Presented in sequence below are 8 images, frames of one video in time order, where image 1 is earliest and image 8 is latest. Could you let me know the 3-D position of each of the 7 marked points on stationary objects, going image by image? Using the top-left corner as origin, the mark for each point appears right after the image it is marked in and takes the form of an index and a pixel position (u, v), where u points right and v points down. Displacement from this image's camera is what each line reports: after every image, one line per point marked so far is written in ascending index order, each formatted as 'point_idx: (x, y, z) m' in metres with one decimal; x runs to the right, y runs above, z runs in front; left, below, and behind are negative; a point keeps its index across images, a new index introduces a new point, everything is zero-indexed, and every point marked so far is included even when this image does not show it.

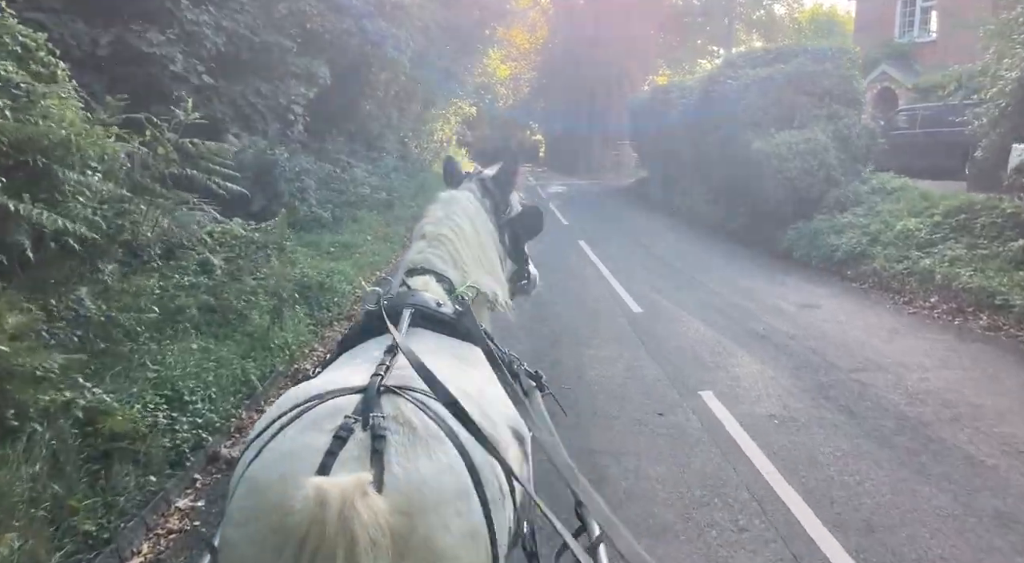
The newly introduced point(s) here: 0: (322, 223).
0: (-3.5, +1.0, +14.0) m
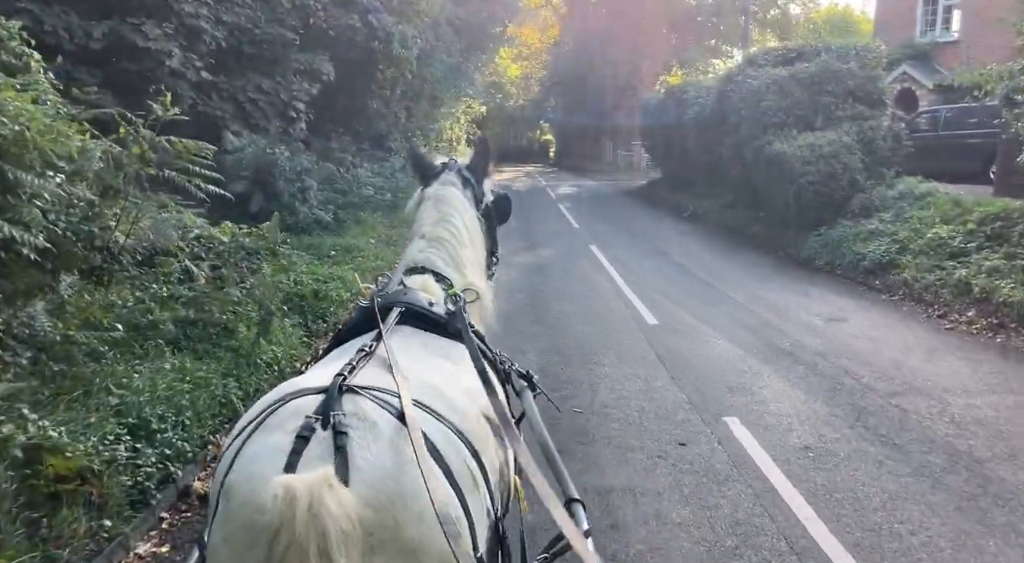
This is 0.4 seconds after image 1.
0: (-3.3, +1.0, +13.5) m
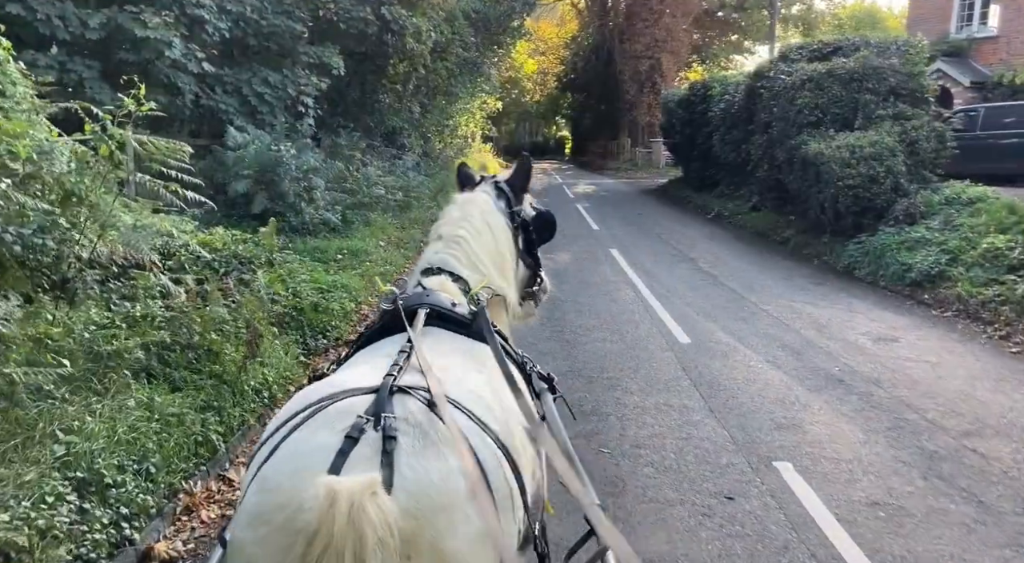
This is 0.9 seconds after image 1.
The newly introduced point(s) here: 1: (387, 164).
0: (-3.0, +0.9, +12.8) m
1: (-2.8, +2.6, +17.2) m
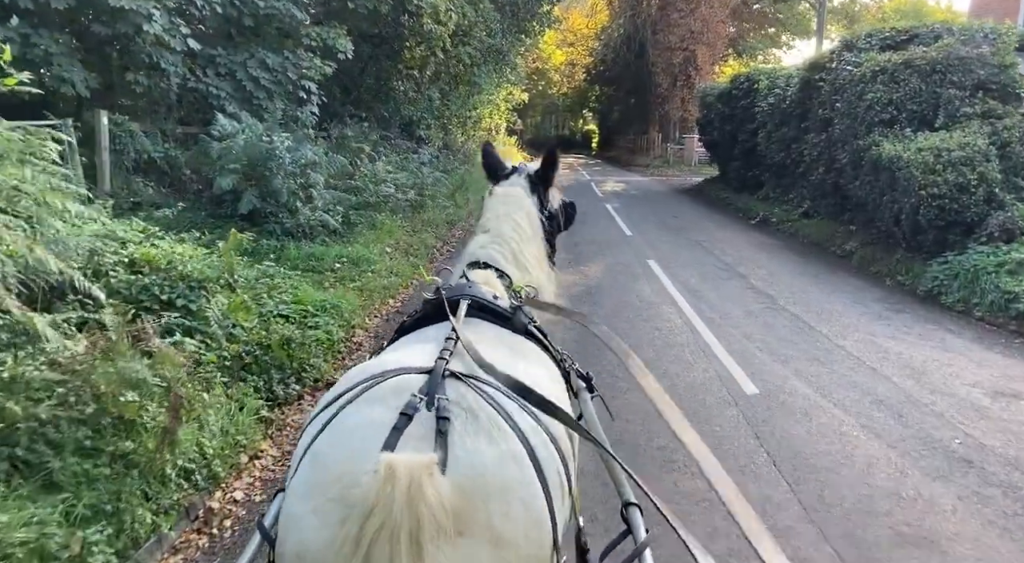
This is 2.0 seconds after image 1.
0: (-2.6, +0.8, +11.3) m
1: (-2.3, +2.5, +15.7) m
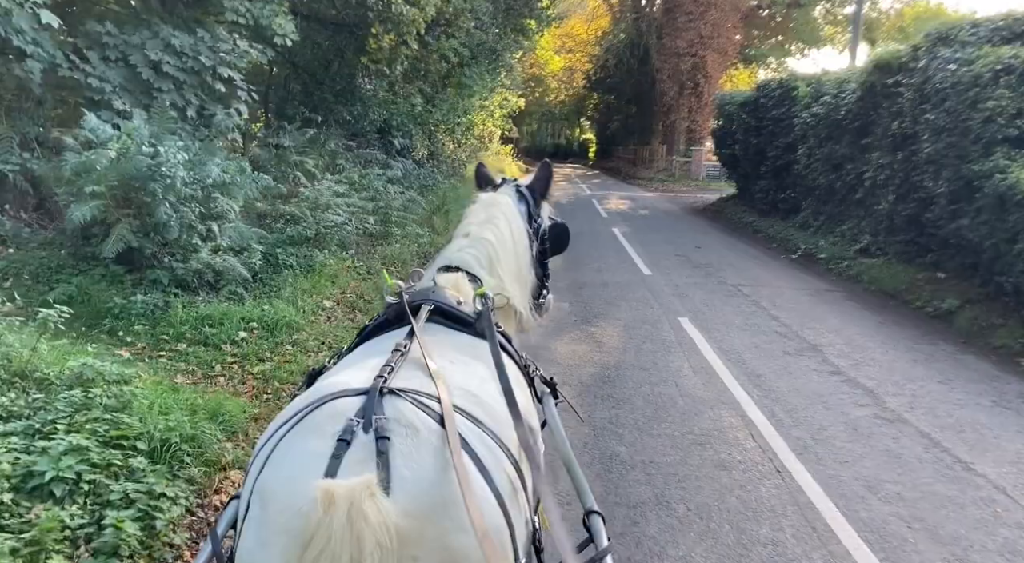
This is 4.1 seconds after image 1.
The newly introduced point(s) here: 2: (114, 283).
0: (-2.8, +0.1, +8.2) m
1: (-2.4, +1.8, +12.6) m
2: (-3.7, 0.0, +7.2) m
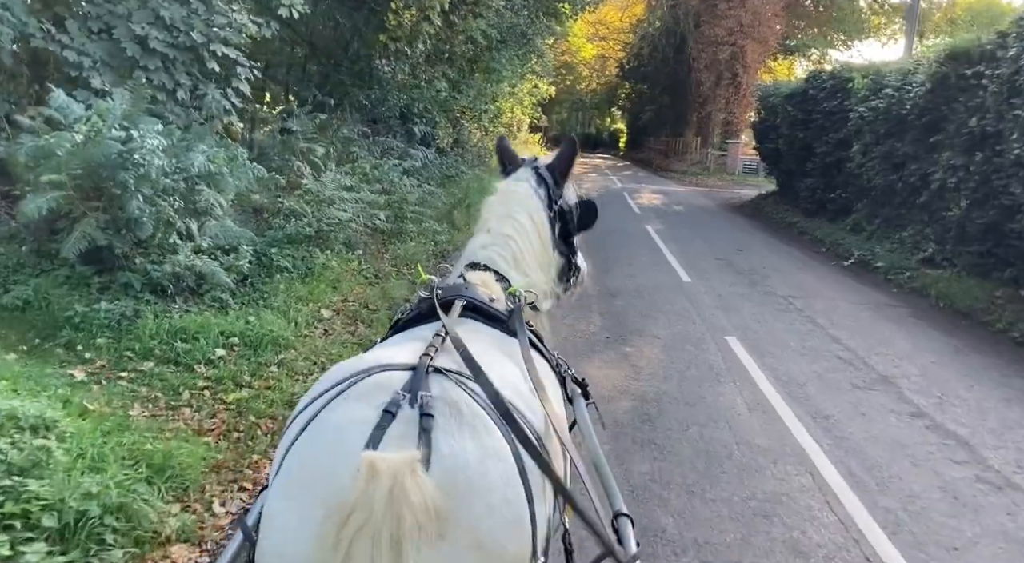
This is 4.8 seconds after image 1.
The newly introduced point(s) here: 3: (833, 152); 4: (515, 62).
0: (-2.6, 0.0, +7.2) m
1: (-2.0, +1.8, +11.6) m
2: (-3.5, -0.1, +6.2) m
3: (+6.9, +2.8, +16.4) m
4: (+0.1, +5.0, +17.3) m
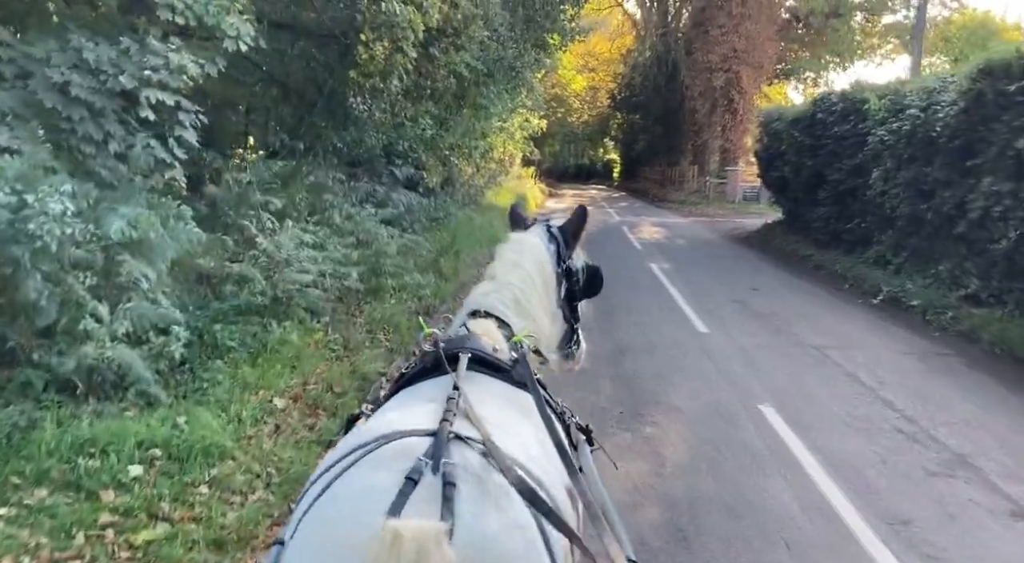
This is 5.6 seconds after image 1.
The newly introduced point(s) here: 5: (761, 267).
0: (-2.6, -0.6, +6.0) m
1: (-2.1, +0.9, +10.4) m
2: (-3.6, -0.7, +5.0) m
3: (+6.7, +2.1, +15.3) m
4: (-0.2, +4.0, +16.3) m
5: (+5.1, +0.3, +15.7) m
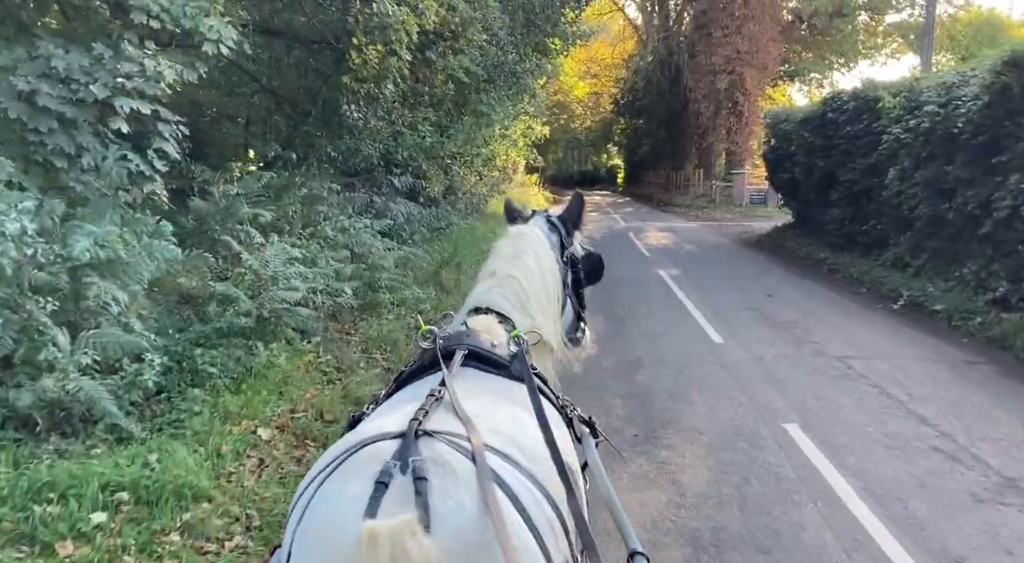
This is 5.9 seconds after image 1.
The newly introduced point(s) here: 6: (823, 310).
0: (-2.6, -0.8, +5.5) m
1: (-2.1, +0.8, +10.0) m
2: (-3.6, -0.9, +4.5) m
3: (+6.8, +2.0, +14.8) m
4: (-0.2, +3.8, +15.8) m
5: (+5.2, +0.2, +15.1) m
6: (+4.7, -0.4, +11.3) m
